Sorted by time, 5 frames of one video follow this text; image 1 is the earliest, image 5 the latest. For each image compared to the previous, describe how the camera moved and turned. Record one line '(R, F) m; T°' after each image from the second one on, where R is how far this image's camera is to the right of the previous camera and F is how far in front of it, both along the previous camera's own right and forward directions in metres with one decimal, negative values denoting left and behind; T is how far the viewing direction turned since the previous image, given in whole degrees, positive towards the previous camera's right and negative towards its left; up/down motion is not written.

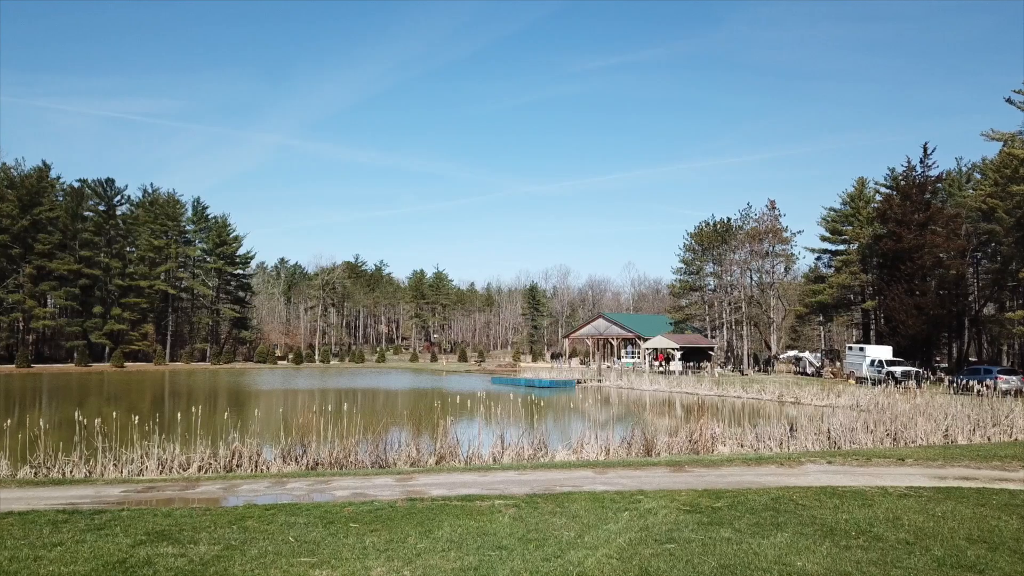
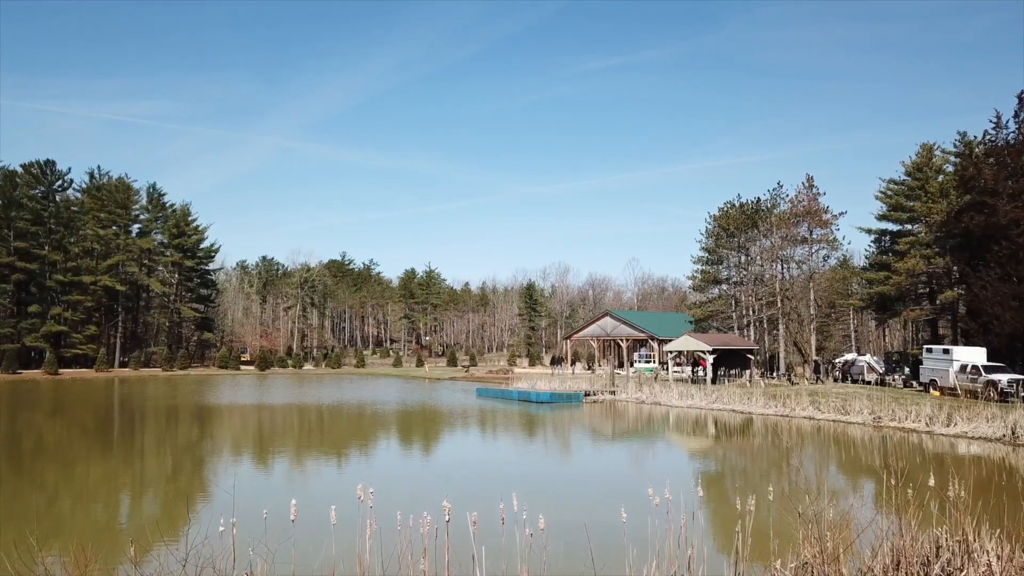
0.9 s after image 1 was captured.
(+0.3, +6.8) m; 0°
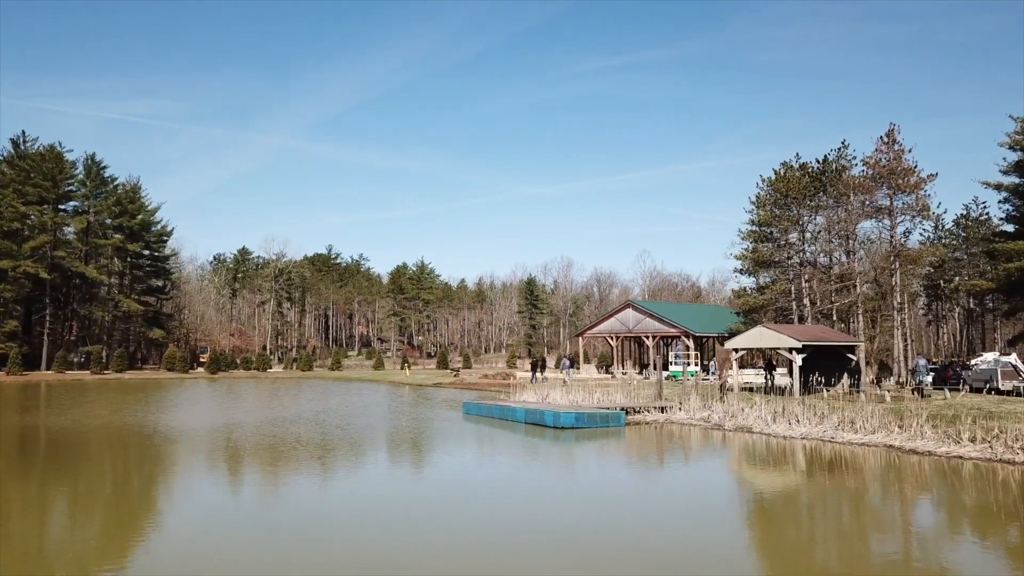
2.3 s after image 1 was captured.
(-0.1, +8.3) m; 0°
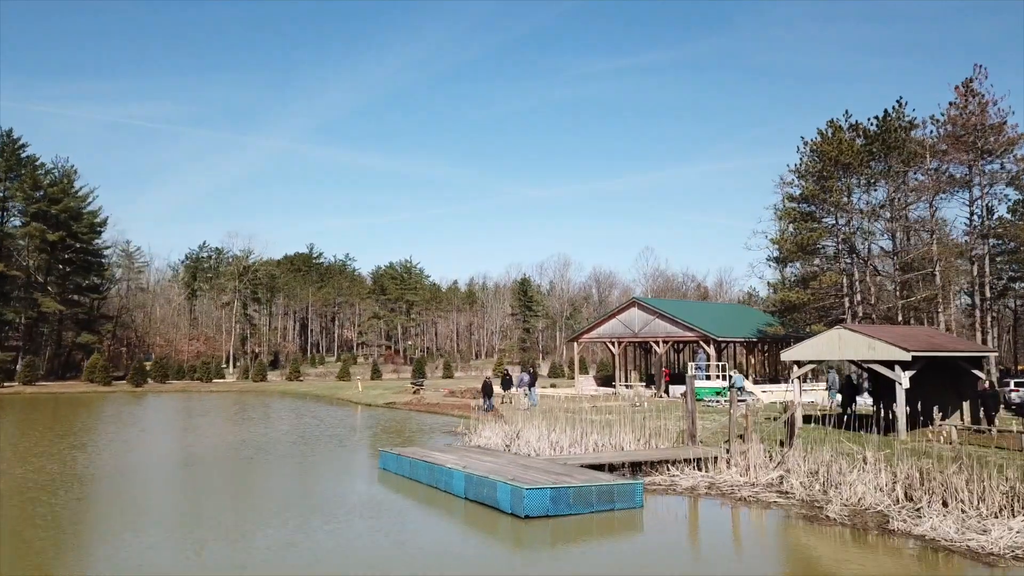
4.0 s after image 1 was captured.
(+0.9, +6.8) m; 0°
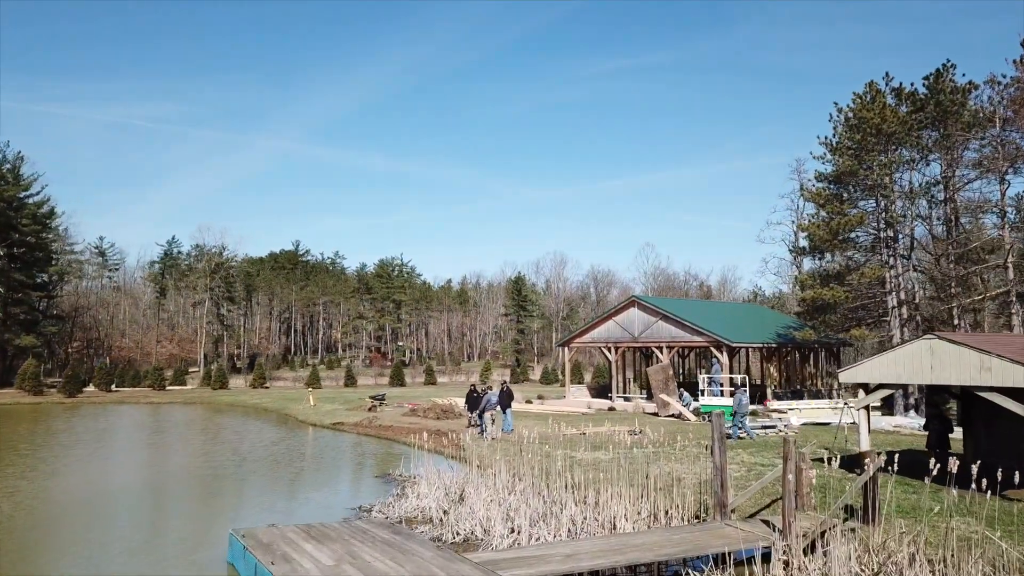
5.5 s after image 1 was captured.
(+0.7, +4.2) m; 0°
